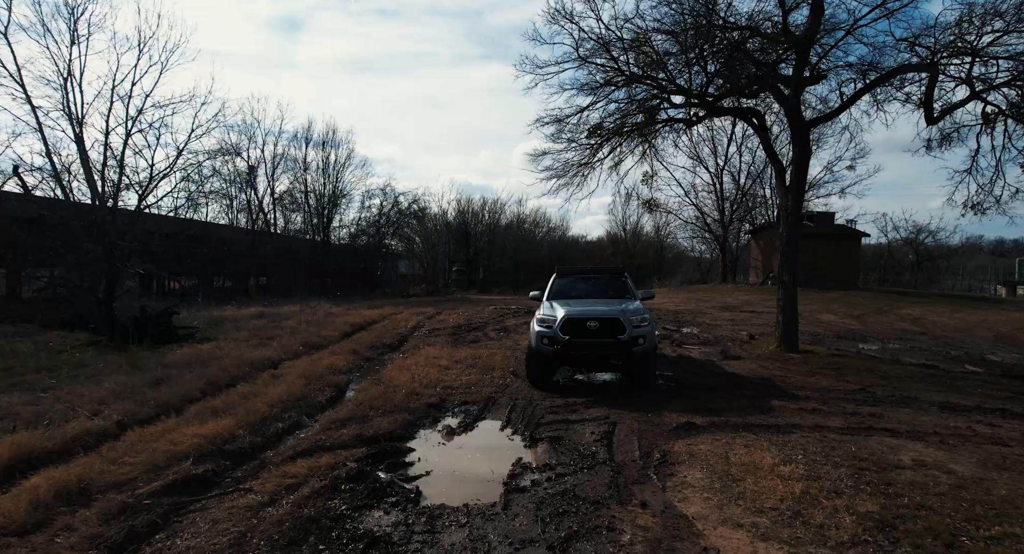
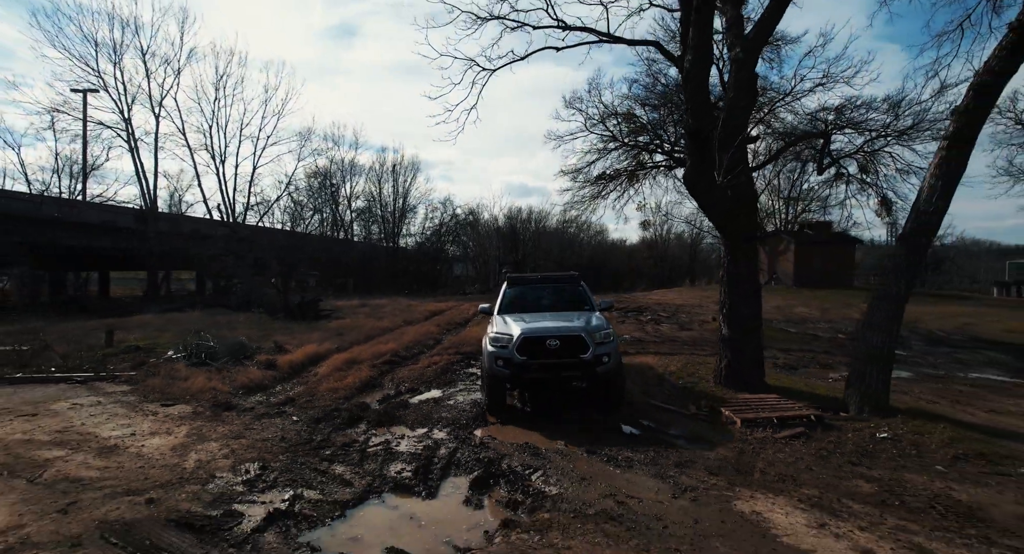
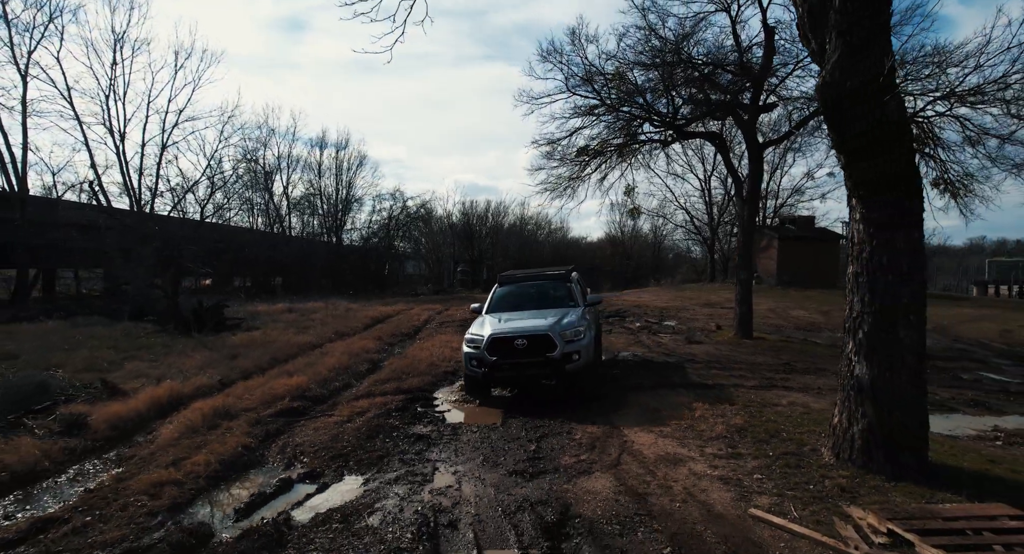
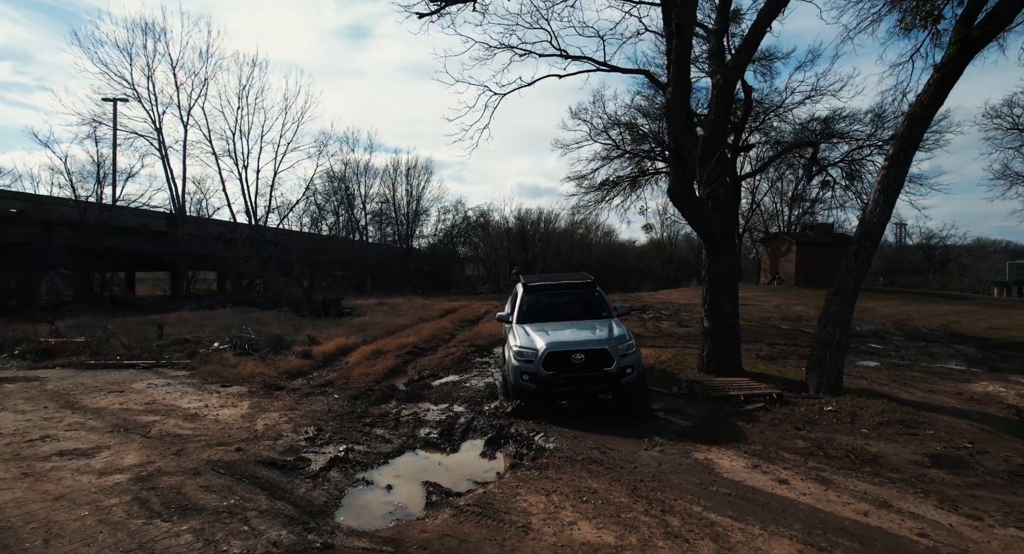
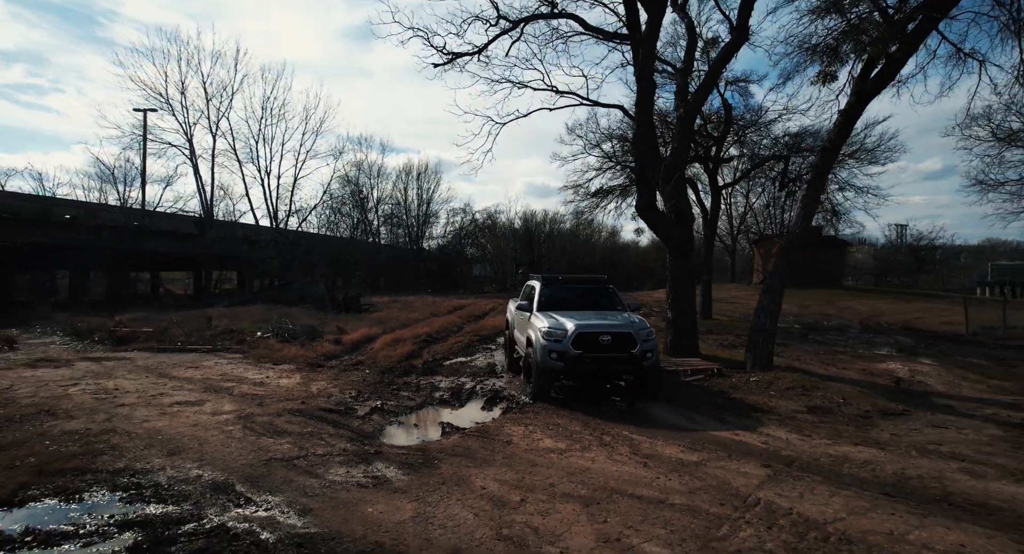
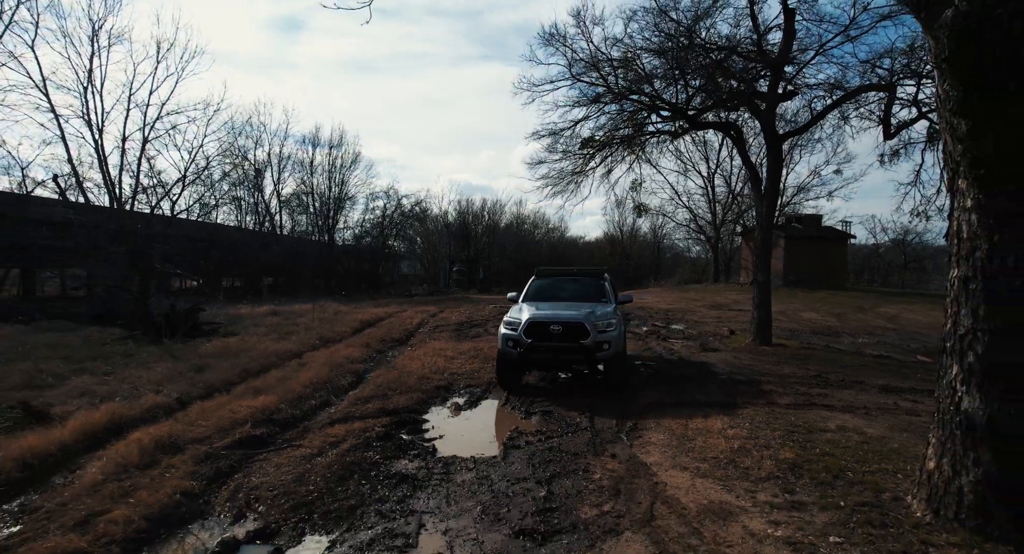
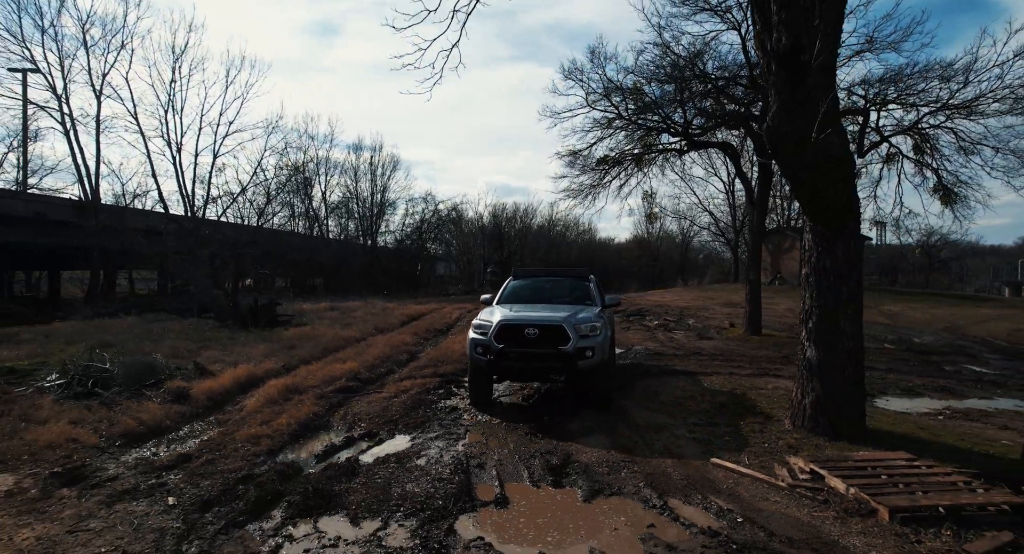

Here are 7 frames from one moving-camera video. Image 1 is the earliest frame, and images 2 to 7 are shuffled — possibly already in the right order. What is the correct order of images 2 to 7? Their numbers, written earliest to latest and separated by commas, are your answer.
6, 3, 7, 2, 4, 5
